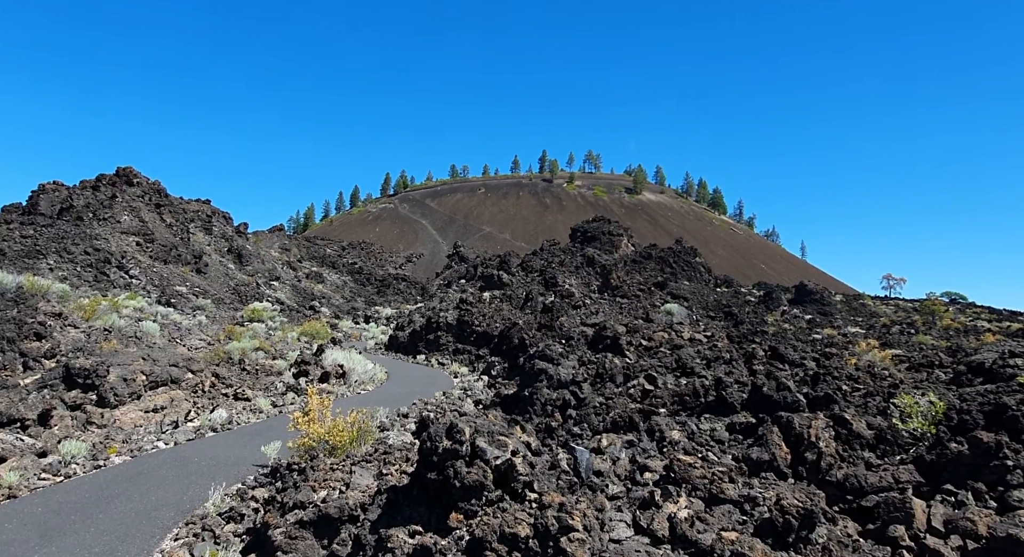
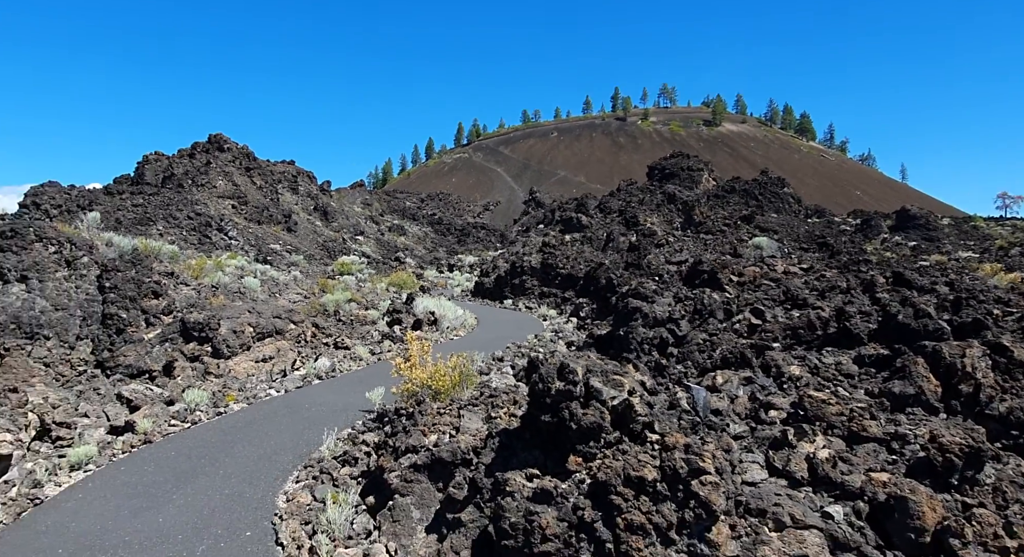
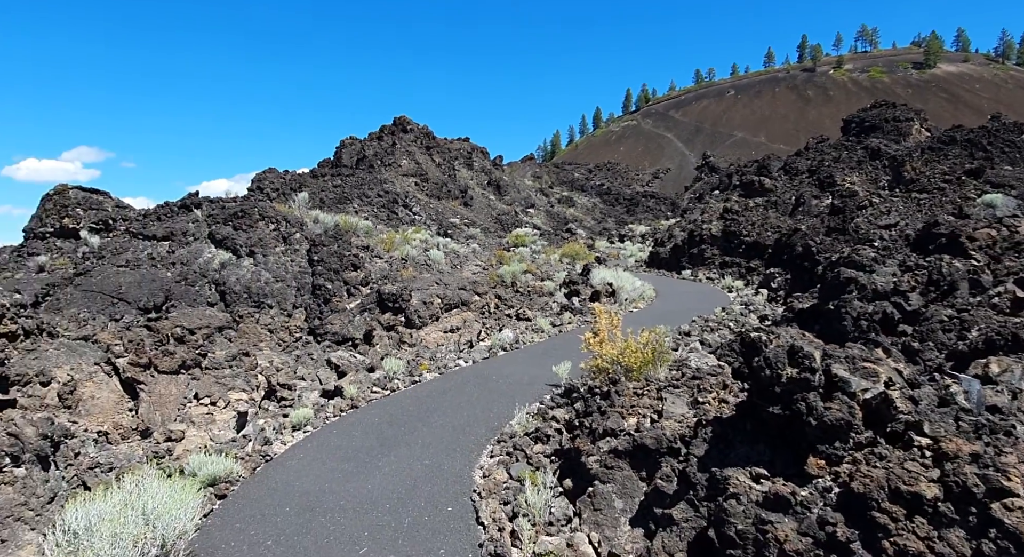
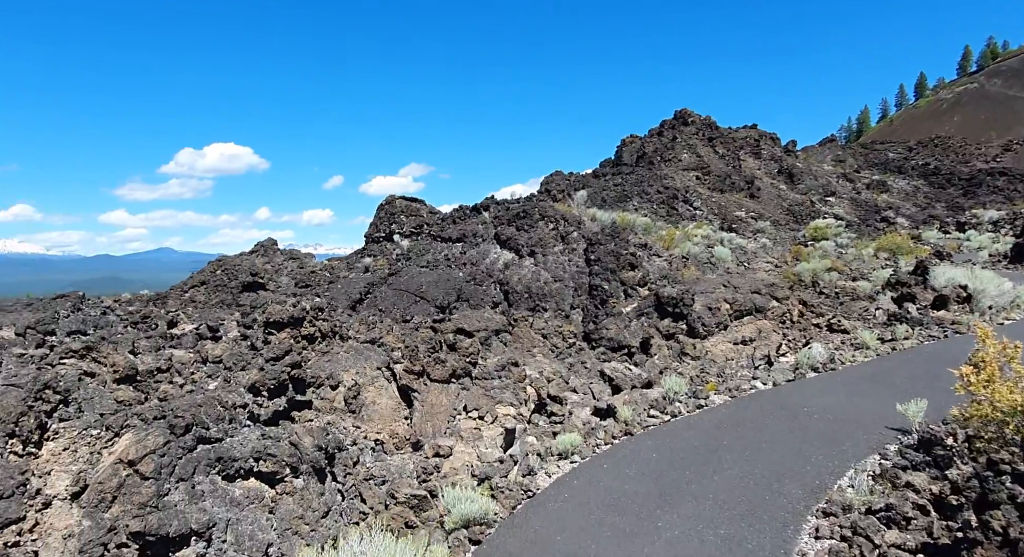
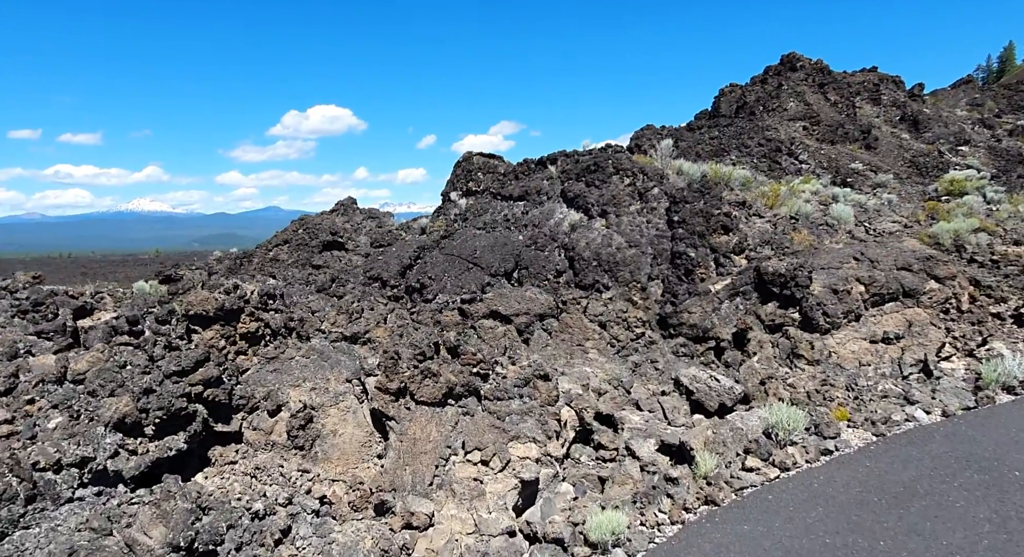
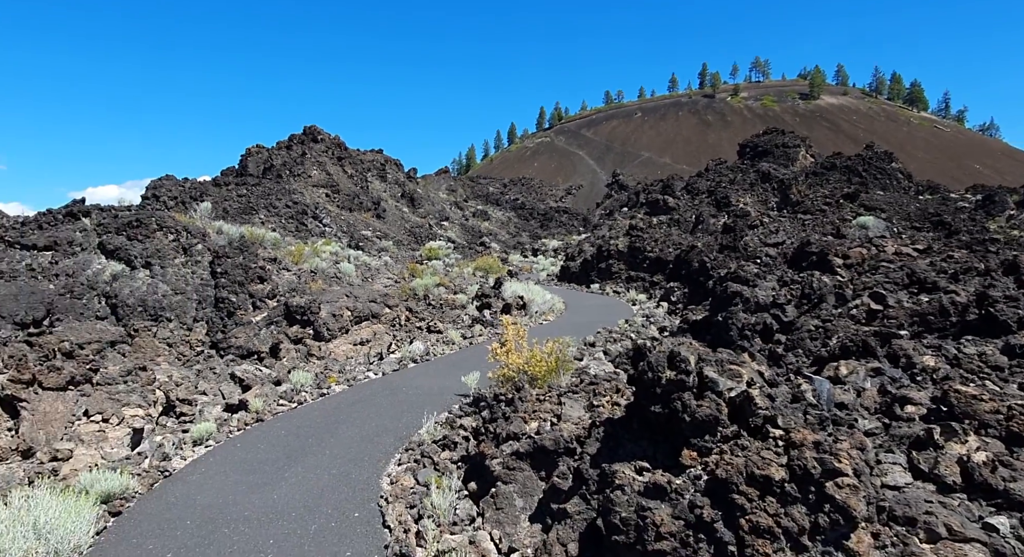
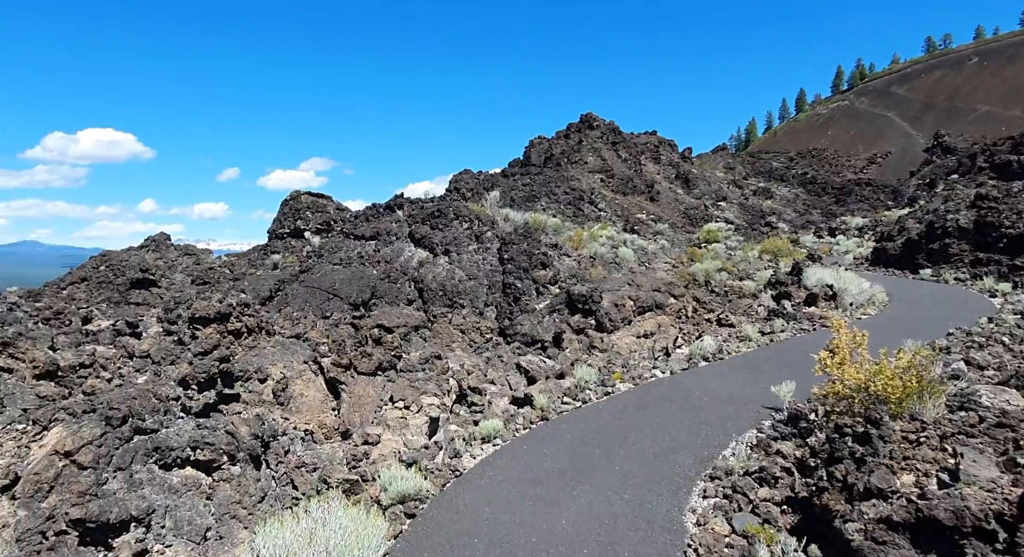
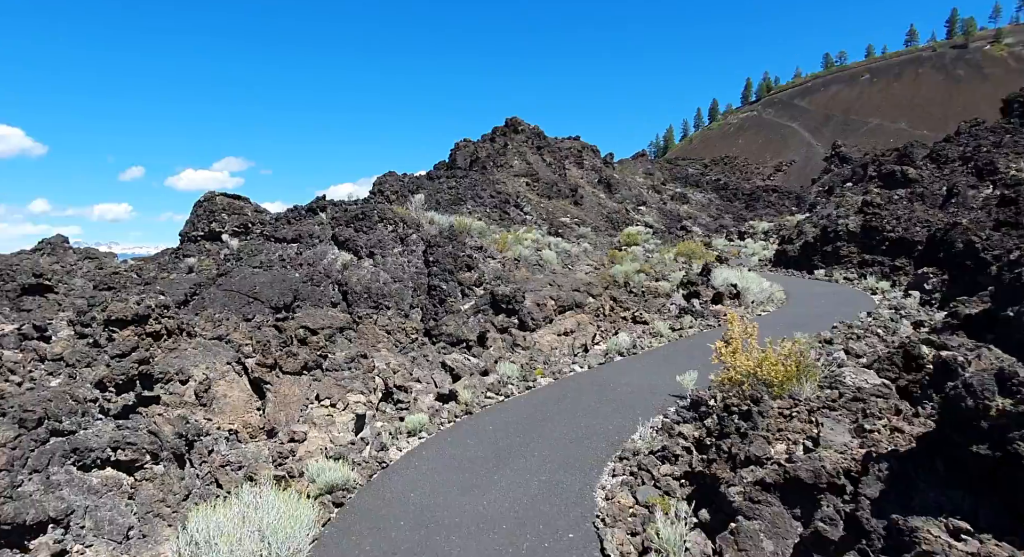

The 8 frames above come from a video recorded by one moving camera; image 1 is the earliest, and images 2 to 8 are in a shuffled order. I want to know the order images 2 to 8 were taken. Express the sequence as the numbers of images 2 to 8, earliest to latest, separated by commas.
2, 6, 3, 8, 7, 4, 5
